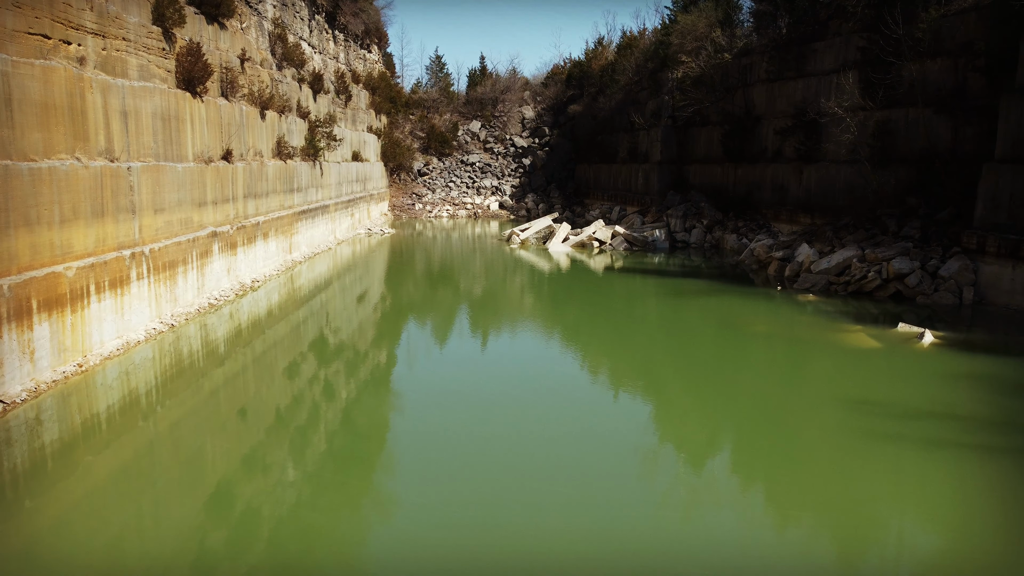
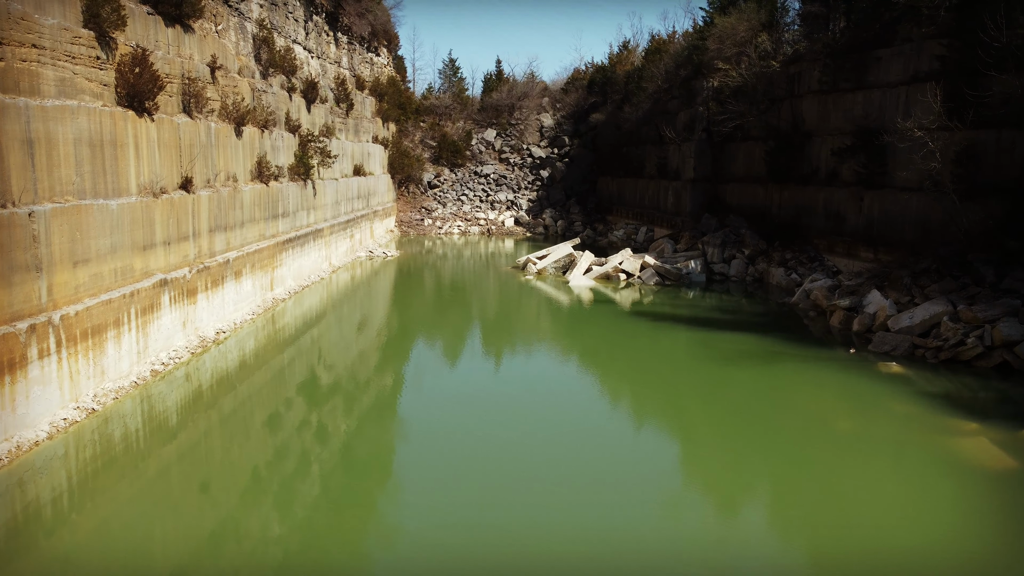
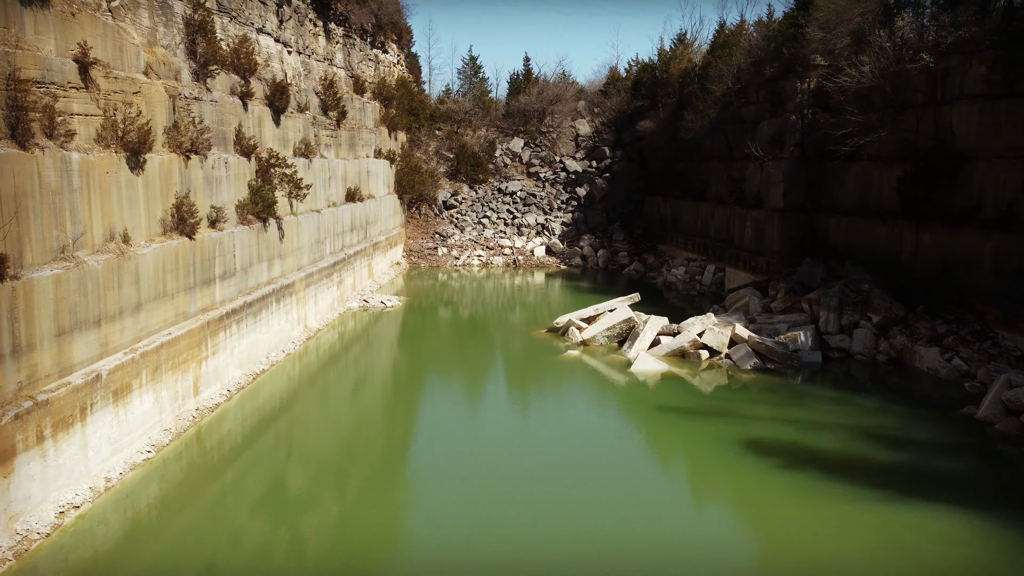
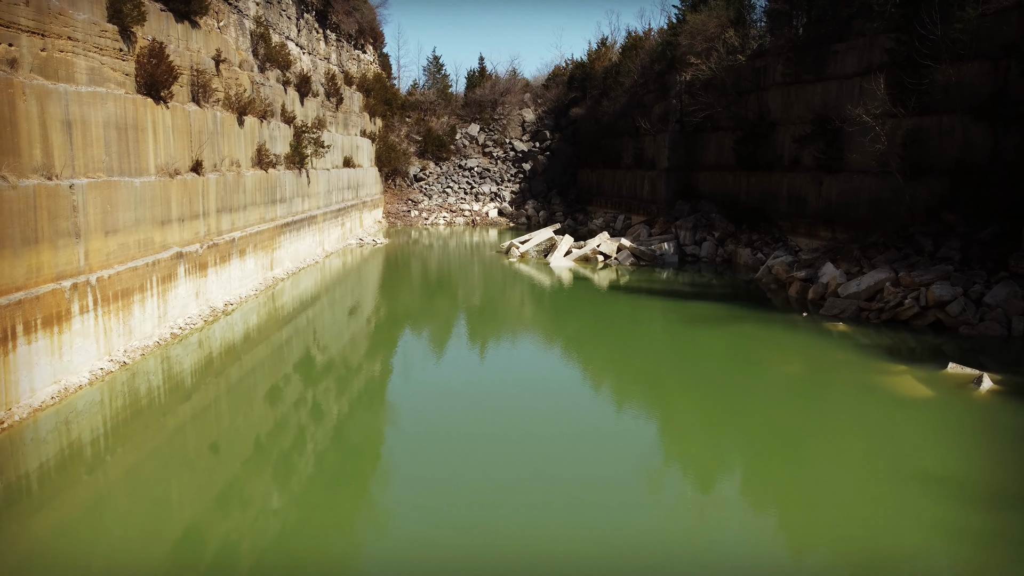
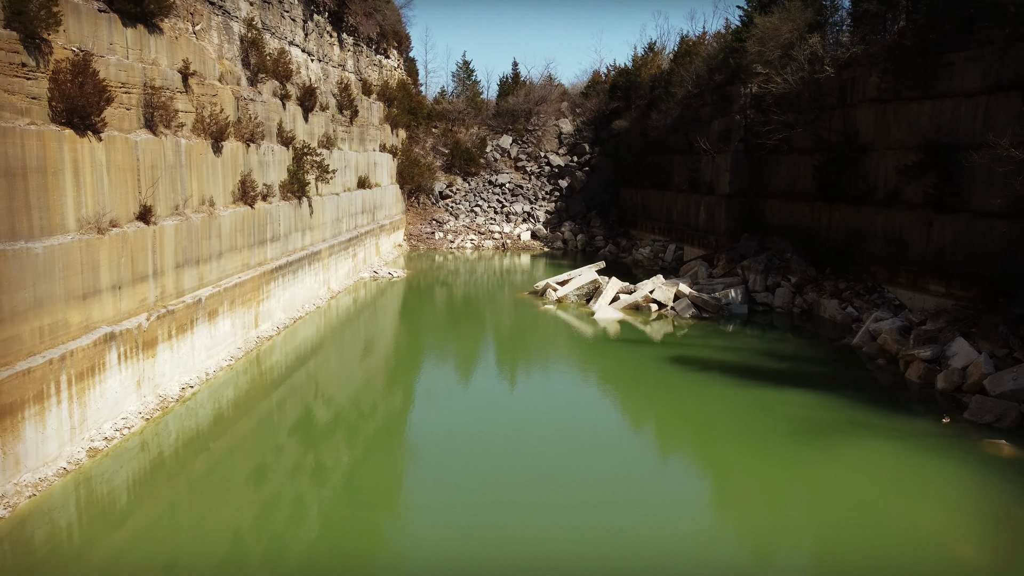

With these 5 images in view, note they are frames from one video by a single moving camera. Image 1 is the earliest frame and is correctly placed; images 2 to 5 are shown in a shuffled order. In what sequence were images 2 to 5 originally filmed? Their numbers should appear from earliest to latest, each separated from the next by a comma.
4, 2, 5, 3
